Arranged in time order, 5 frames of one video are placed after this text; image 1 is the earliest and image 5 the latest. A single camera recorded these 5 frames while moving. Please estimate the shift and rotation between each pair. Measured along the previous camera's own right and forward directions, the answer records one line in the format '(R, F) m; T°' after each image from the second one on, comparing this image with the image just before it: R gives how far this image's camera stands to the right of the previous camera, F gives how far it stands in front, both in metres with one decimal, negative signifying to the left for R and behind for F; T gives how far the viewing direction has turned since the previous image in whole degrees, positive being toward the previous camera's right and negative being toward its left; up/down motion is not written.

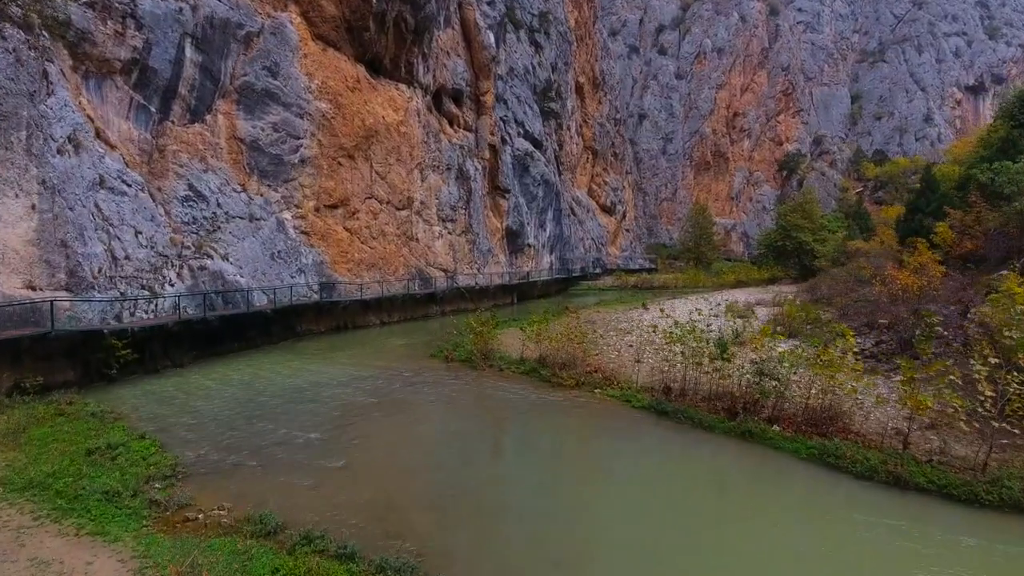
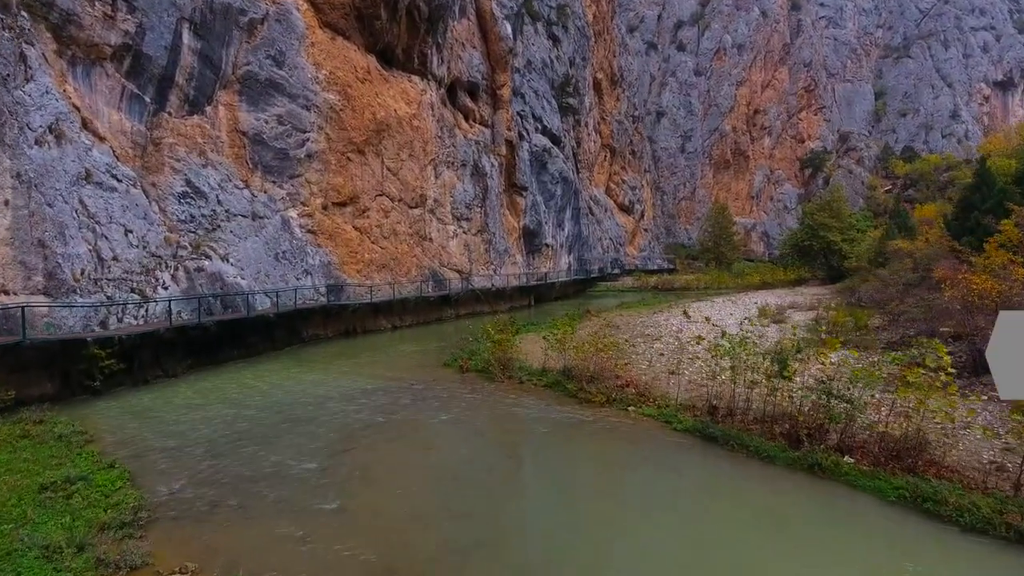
(-0.2, +1.7) m; -1°
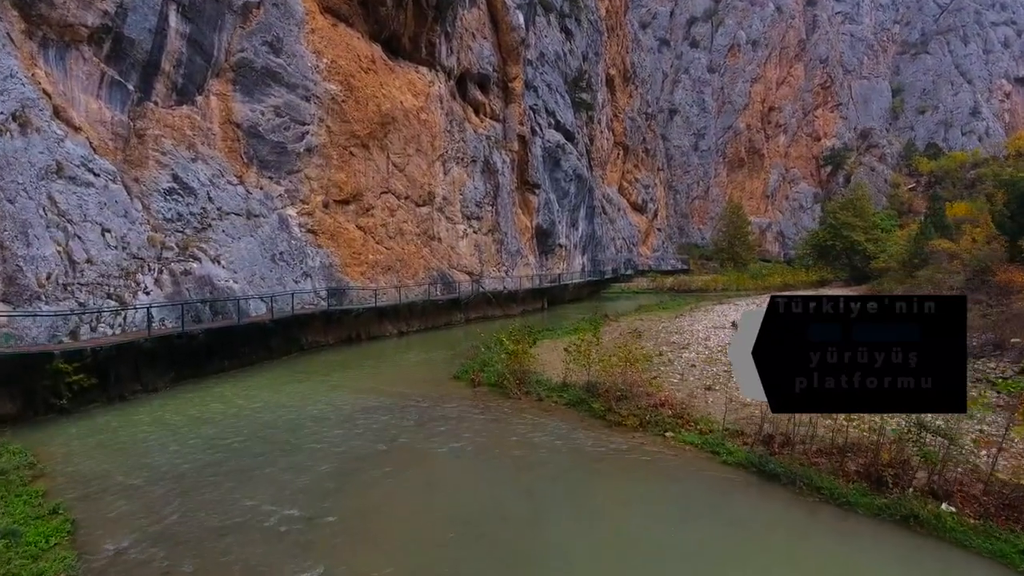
(-0.2, +1.8) m; -1°
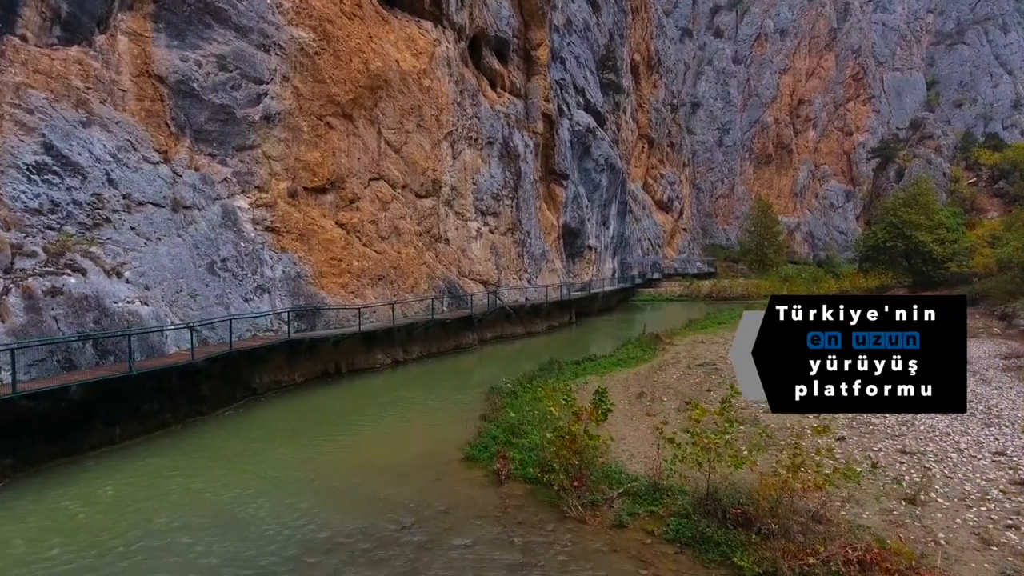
(-0.6, +6.6) m; -1°
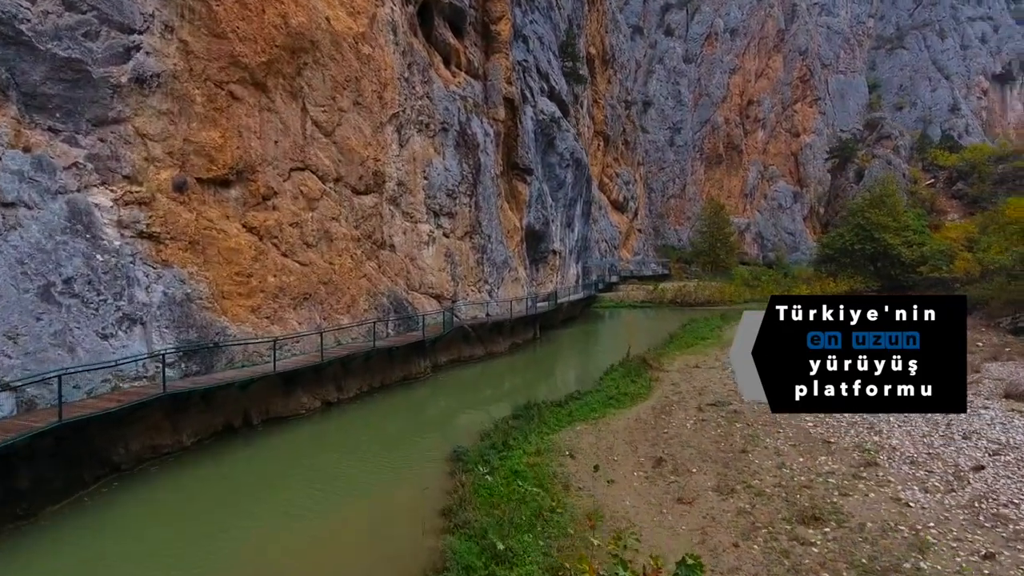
(-0.4, +4.3) m; +5°
